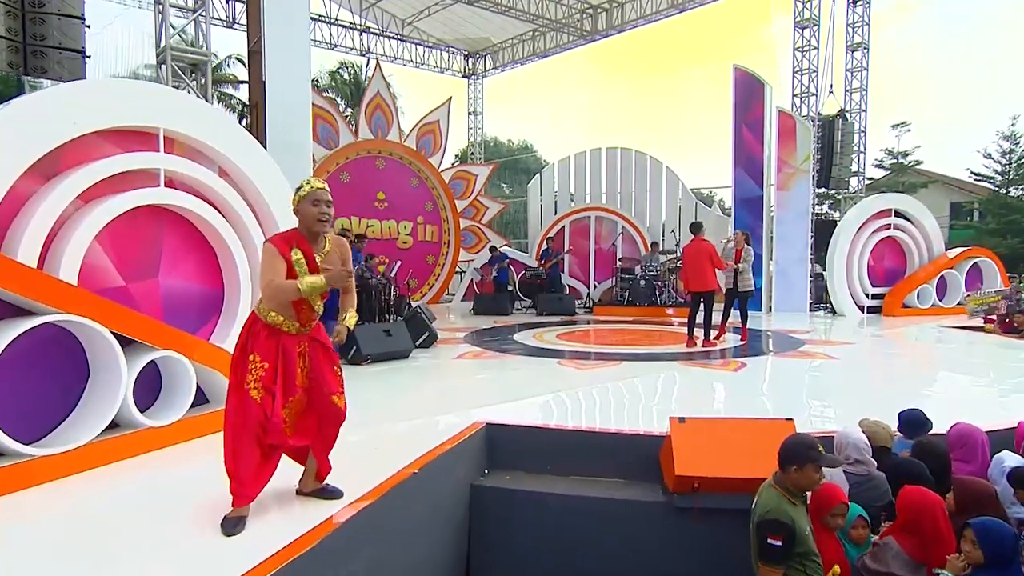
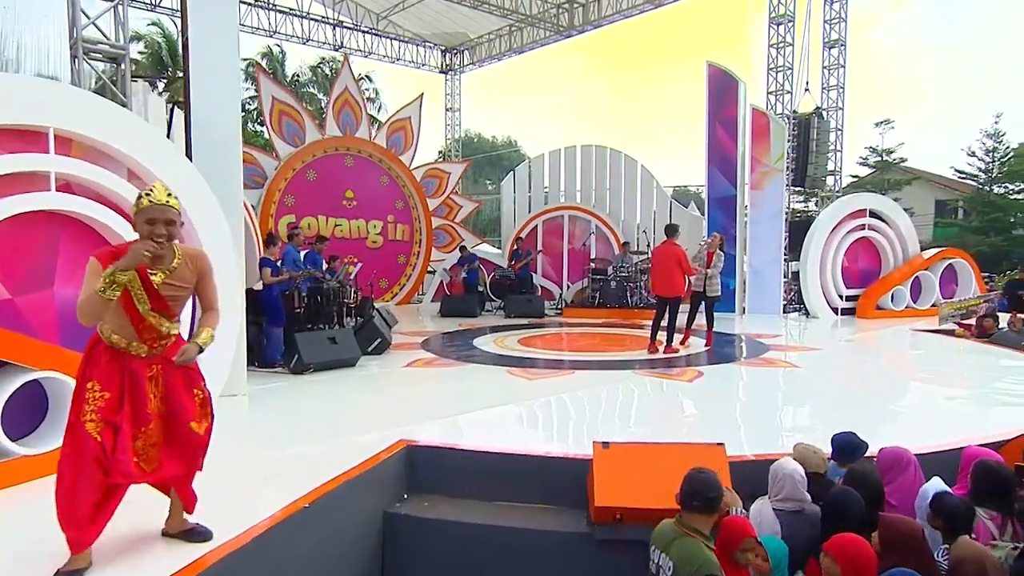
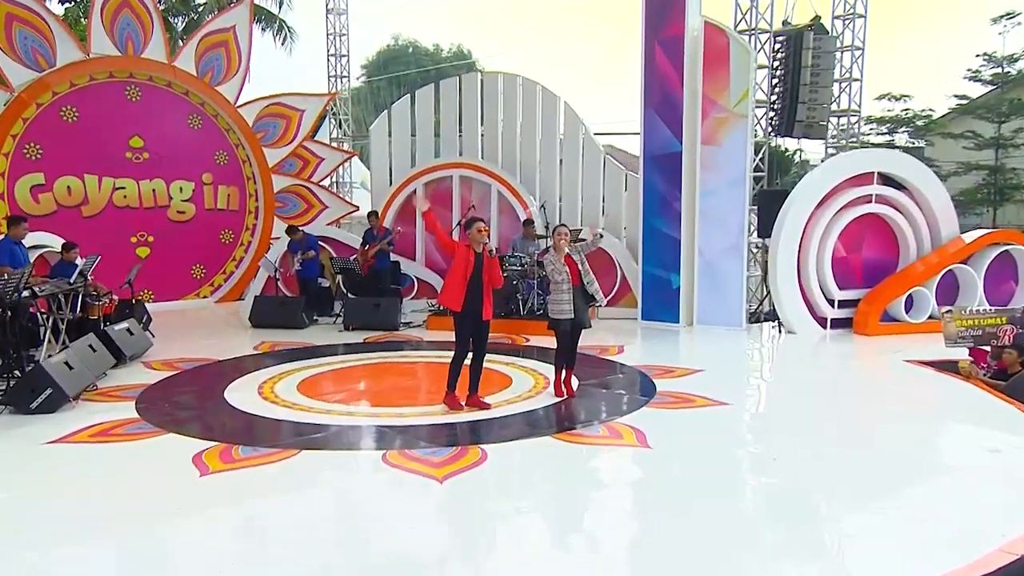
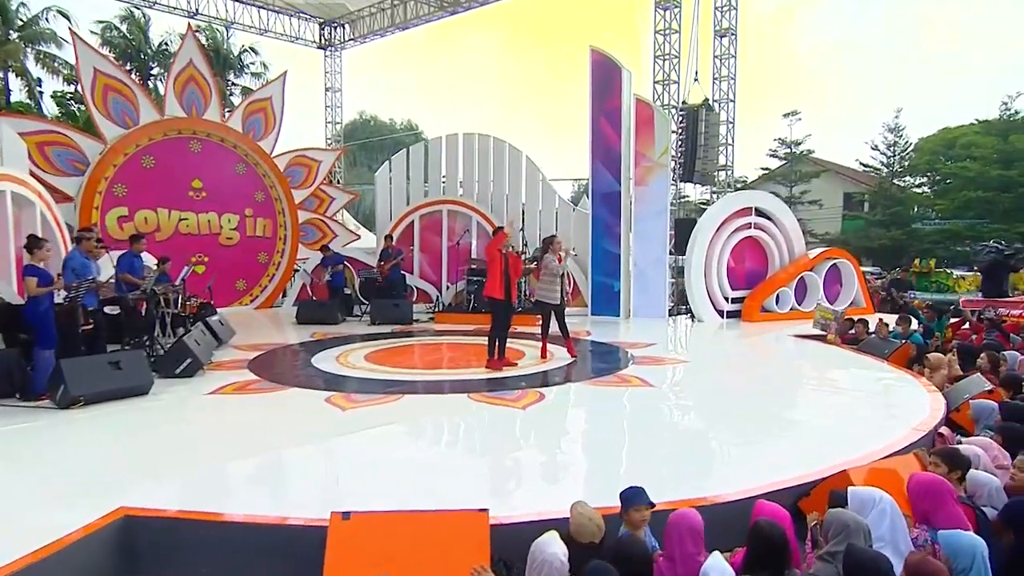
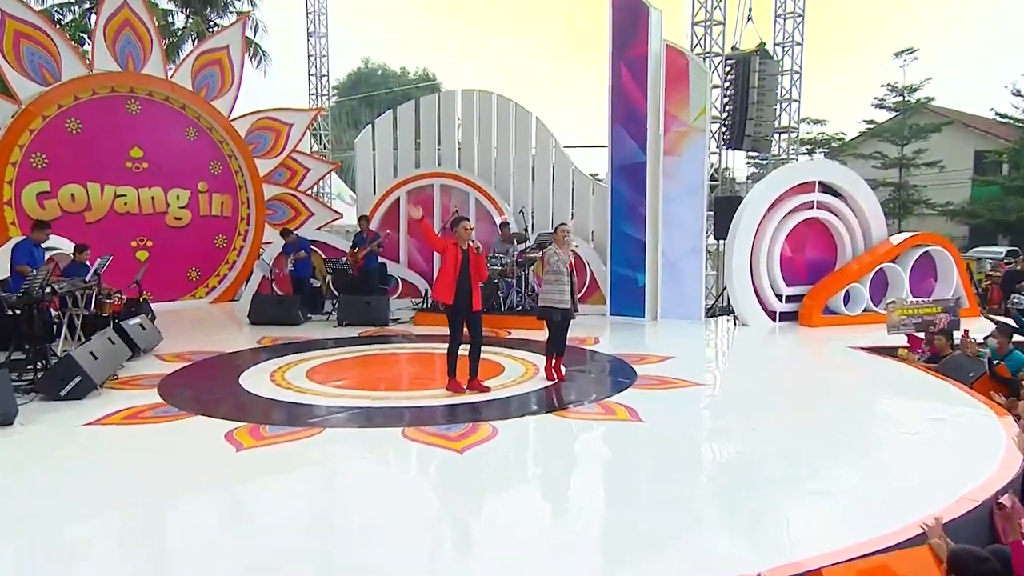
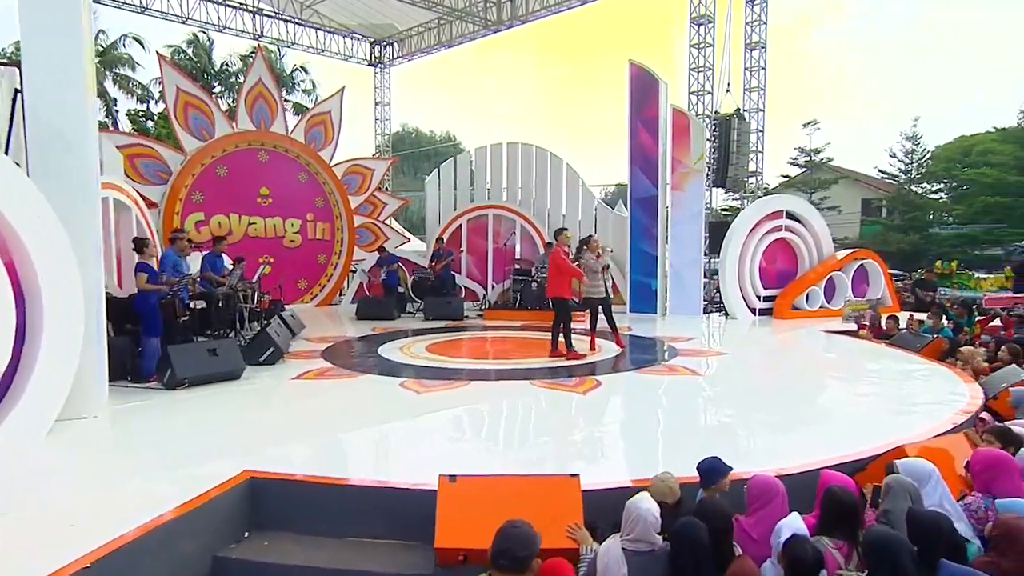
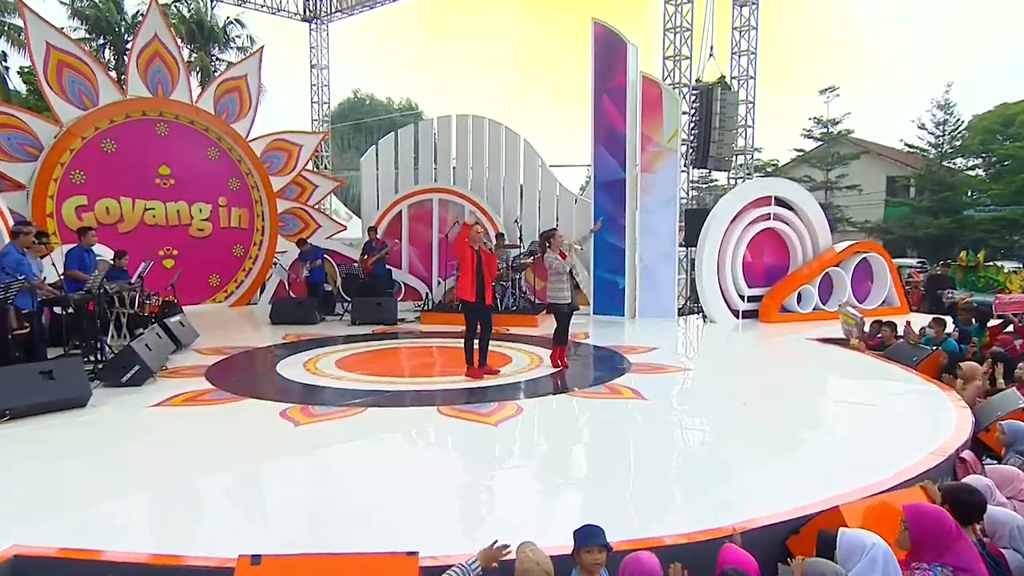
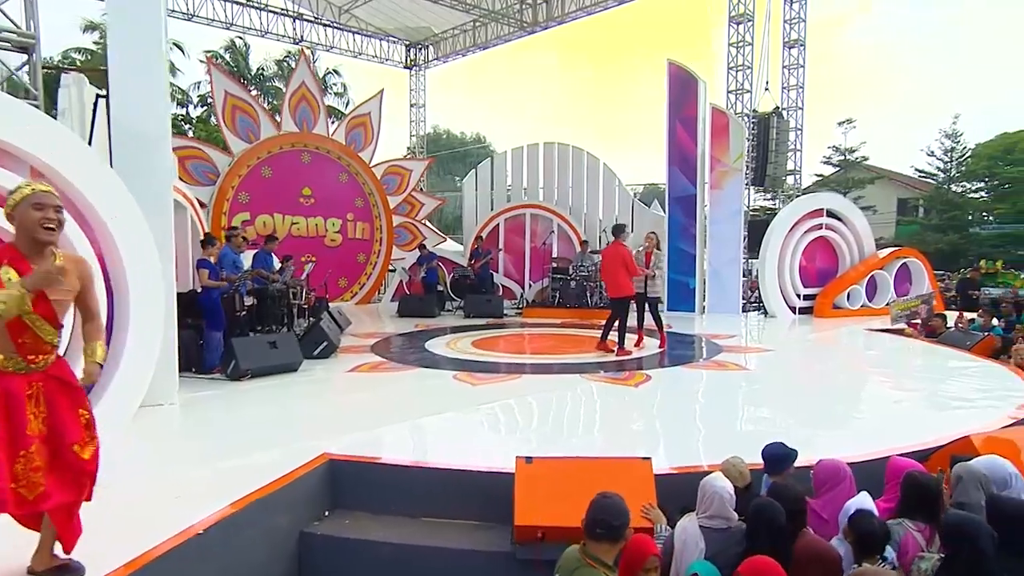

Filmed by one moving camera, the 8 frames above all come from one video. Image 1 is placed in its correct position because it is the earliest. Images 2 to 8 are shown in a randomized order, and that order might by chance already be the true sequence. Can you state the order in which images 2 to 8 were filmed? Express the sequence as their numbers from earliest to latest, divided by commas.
2, 8, 6, 4, 7, 5, 3
